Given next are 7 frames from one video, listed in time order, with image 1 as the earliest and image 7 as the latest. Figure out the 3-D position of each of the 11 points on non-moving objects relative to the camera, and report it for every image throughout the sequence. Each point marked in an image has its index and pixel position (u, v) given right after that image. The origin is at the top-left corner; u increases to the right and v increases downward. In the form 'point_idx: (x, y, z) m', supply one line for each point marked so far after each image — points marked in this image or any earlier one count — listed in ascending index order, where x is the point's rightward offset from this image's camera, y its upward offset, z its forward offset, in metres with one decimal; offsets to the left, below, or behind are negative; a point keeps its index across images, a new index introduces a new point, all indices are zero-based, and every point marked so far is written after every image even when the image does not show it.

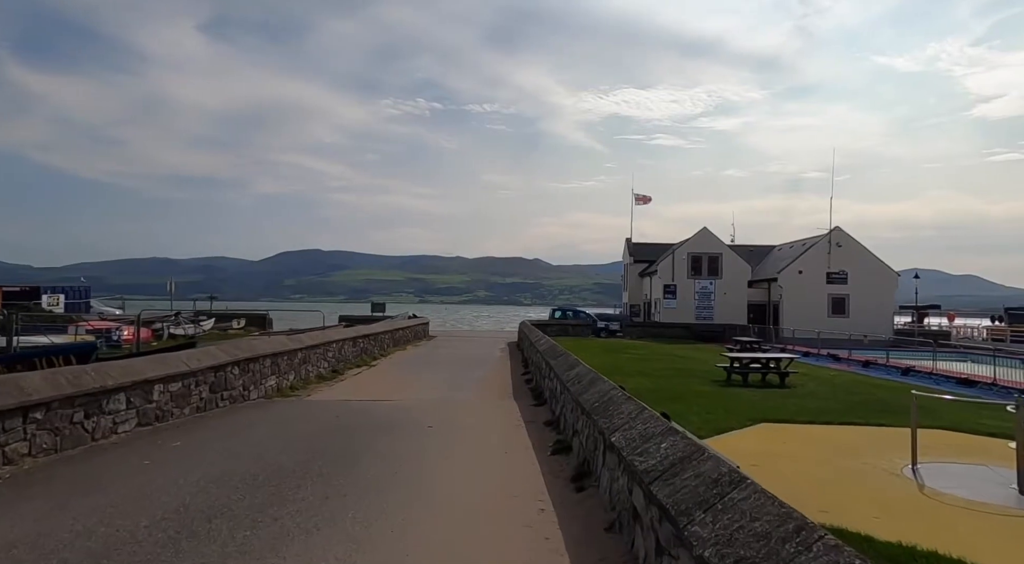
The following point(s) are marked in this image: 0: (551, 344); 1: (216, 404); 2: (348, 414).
0: (+0.9, -1.3, +16.2) m
1: (-4.9, -2.0, +12.2) m
2: (-2.6, -2.1, +12.1) m
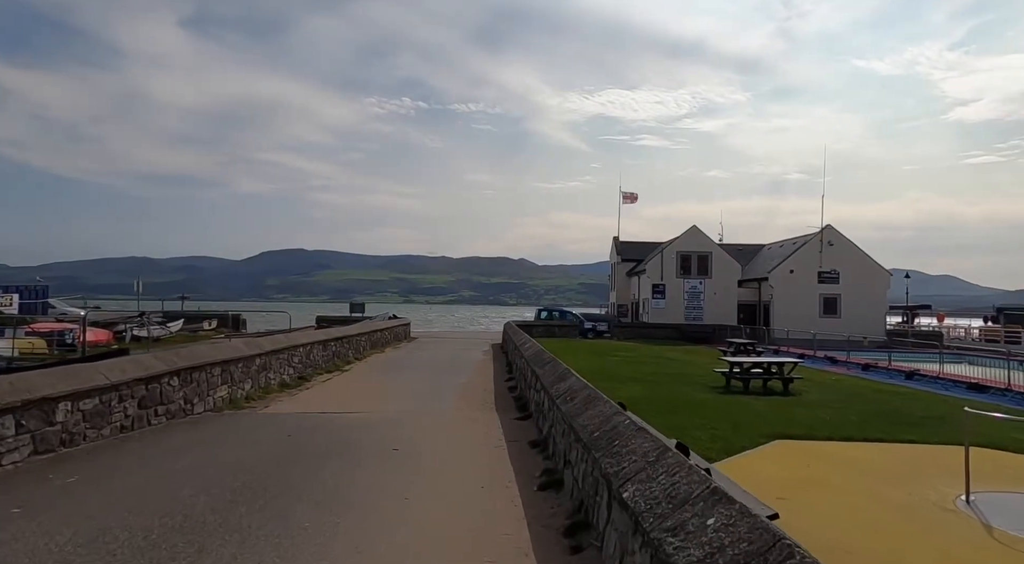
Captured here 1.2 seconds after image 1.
0: (+0.5, -1.3, +14.7) m
1: (-5.1, -2.0, +10.6) m
2: (-2.9, -2.1, +10.5) m
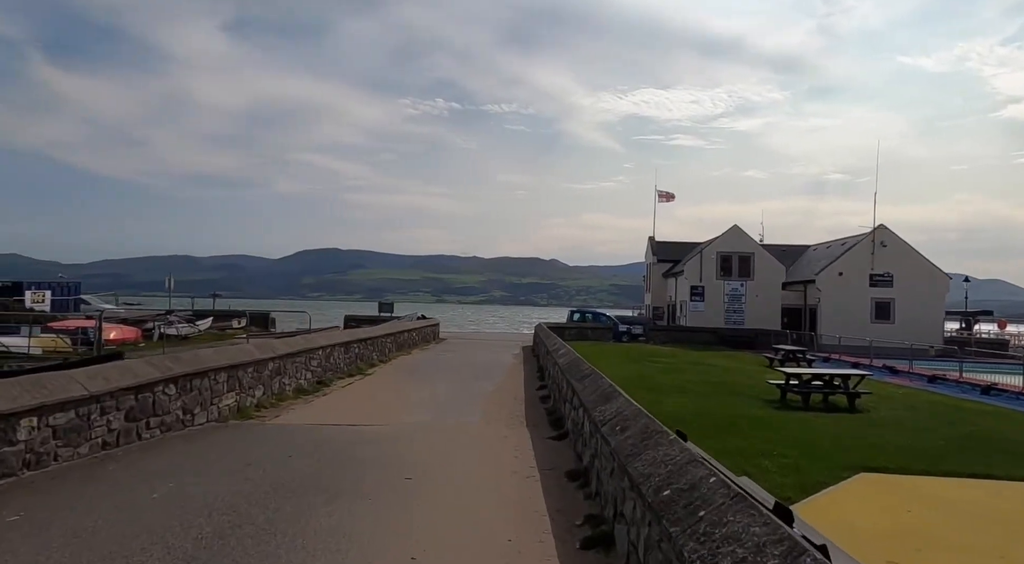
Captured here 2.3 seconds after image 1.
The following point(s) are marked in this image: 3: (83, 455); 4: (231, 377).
0: (+1.1, -1.3, +13.3) m
1: (-4.7, -1.9, +9.4) m
2: (-2.5, -2.1, +9.3) m
3: (-4.8, -1.9, +8.3) m
4: (-4.7, -1.6, +12.5) m
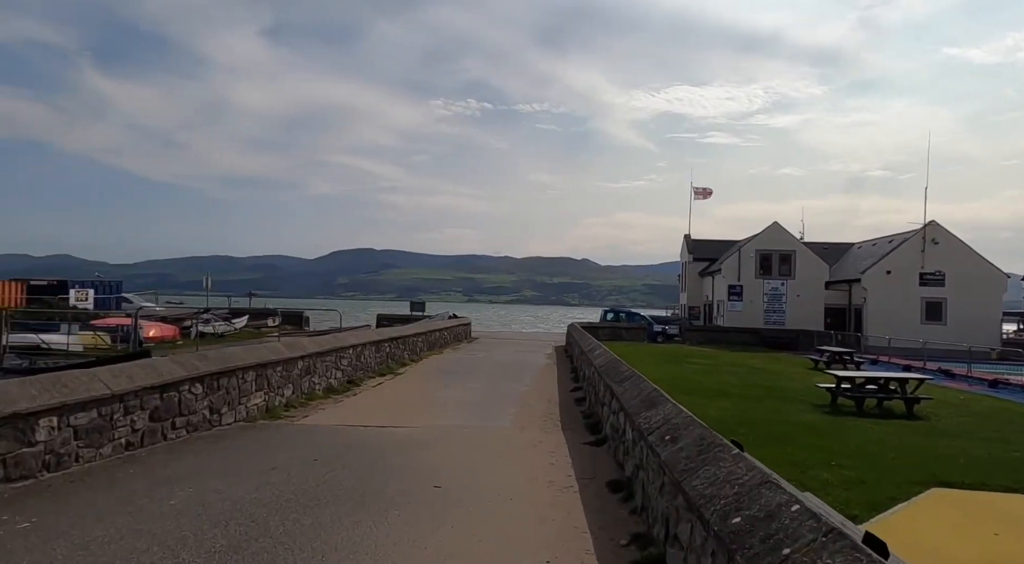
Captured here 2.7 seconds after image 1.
0: (+1.7, -1.3, +12.8) m
1: (-4.3, -1.9, +9.2) m
2: (-2.0, -2.0, +8.9) m
3: (-4.4, -1.9, +8.1) m
4: (-4.1, -1.5, +12.3) m
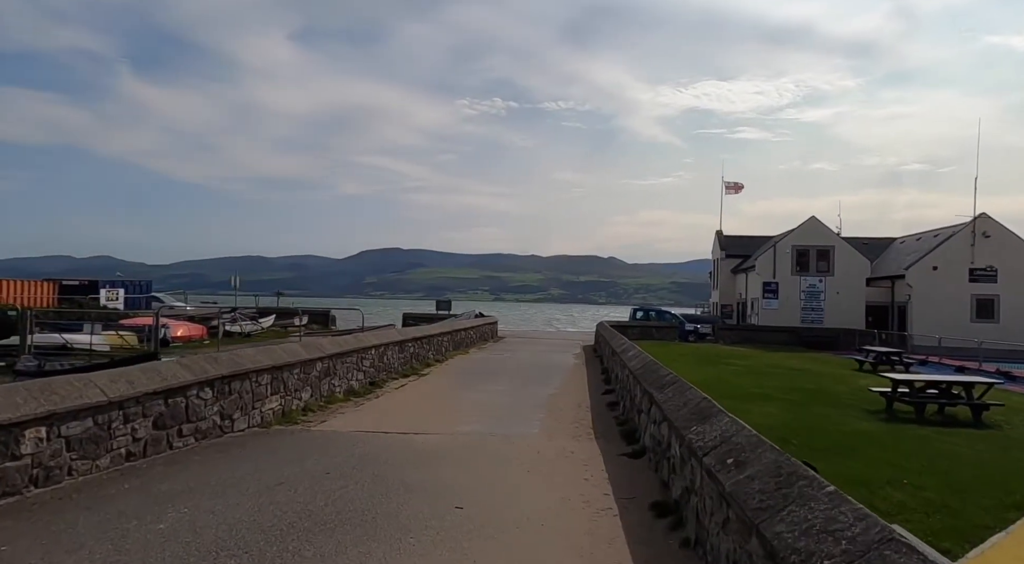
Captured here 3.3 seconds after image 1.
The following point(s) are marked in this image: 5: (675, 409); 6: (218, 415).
0: (+2.1, -1.2, +12.0) m
1: (-3.9, -1.8, +8.5) m
2: (-1.7, -2.0, +8.2) m
3: (-4.1, -1.8, +7.5) m
4: (-3.7, -1.5, +11.6) m
5: (+1.5, -1.1, +6.8) m
6: (-3.8, -1.7, +9.7) m
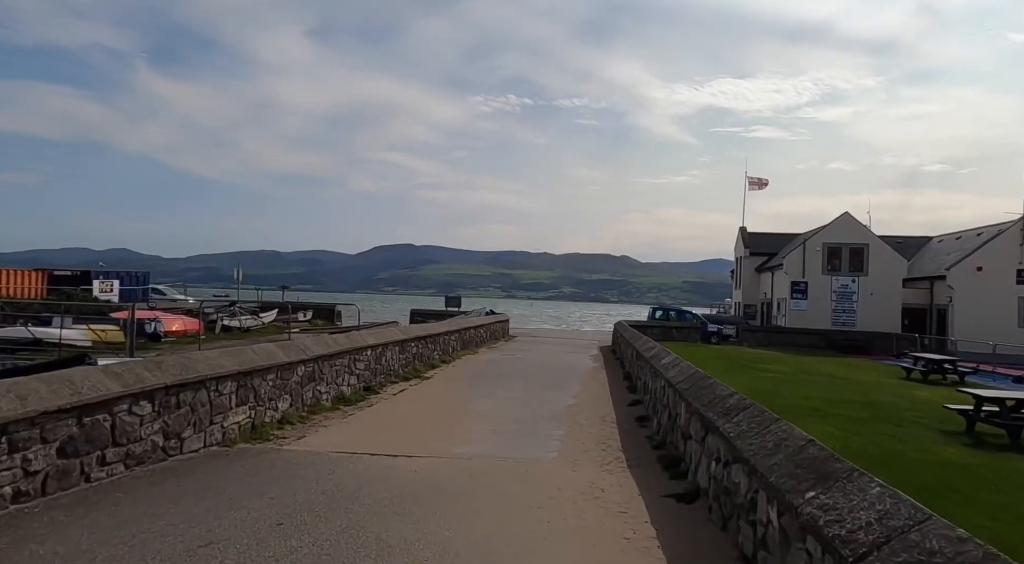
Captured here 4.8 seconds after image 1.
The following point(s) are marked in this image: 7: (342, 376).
0: (+2.3, -1.1, +9.9) m
1: (-3.8, -1.7, +6.6) m
2: (-1.6, -1.9, +6.3) m
3: (-4.0, -1.7, +5.6) m
4: (-3.5, -1.4, +9.7) m
5: (+1.6, -1.1, +4.8) m
6: (-3.7, -1.6, +7.8) m
7: (-3.1, -1.7, +13.6) m
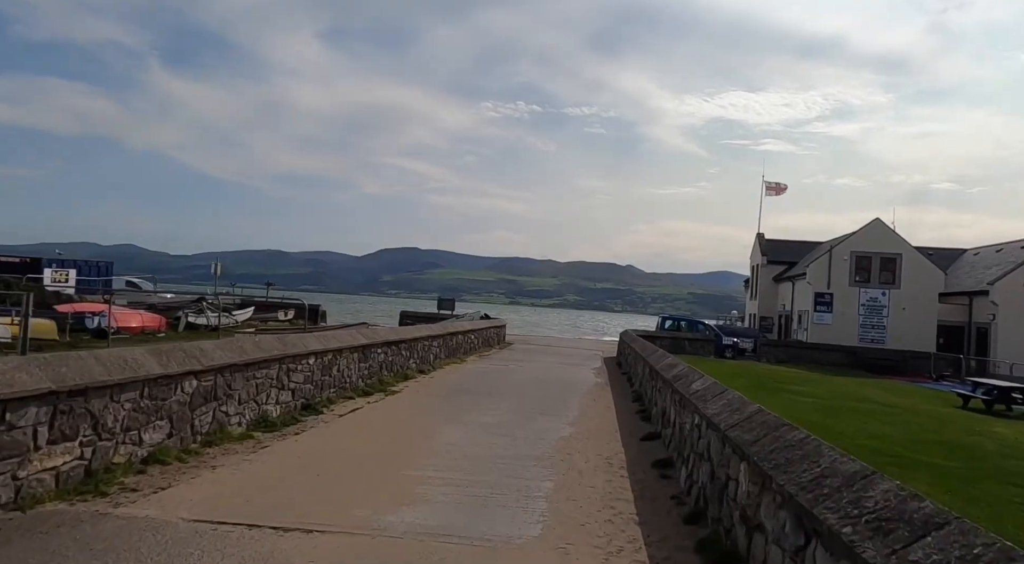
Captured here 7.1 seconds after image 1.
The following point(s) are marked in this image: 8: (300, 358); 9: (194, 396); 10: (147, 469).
0: (+2.0, -1.1, +6.6) m
1: (-4.1, -1.4, +3.4) m
2: (-1.9, -1.7, +3.0) m
3: (-4.3, -1.4, +2.3) m
4: (-3.8, -1.1, +6.4) m
5: (+1.3, -0.9, +1.5) m
6: (-4.0, -1.3, +4.5) m
7: (-3.4, -1.5, +10.3) m
8: (-3.2, -1.2, +11.4) m
9: (-3.6, -1.3, +8.5) m
10: (-3.6, -1.8, +7.4) m
